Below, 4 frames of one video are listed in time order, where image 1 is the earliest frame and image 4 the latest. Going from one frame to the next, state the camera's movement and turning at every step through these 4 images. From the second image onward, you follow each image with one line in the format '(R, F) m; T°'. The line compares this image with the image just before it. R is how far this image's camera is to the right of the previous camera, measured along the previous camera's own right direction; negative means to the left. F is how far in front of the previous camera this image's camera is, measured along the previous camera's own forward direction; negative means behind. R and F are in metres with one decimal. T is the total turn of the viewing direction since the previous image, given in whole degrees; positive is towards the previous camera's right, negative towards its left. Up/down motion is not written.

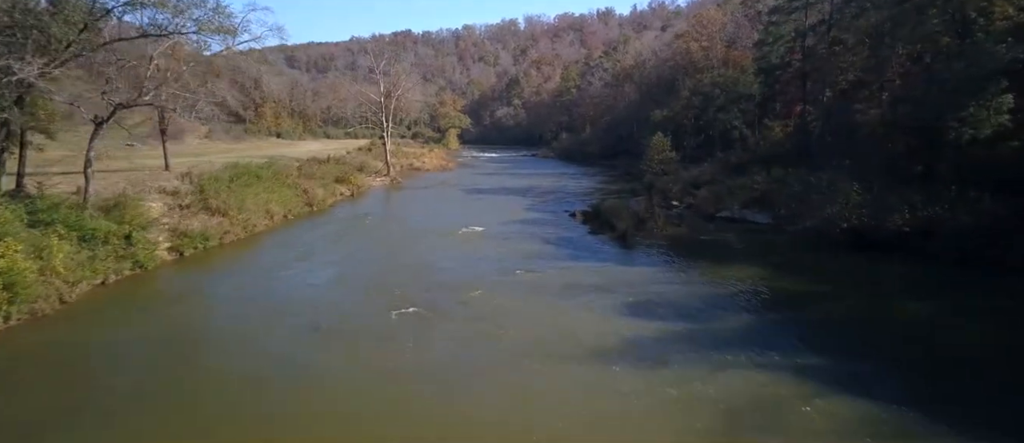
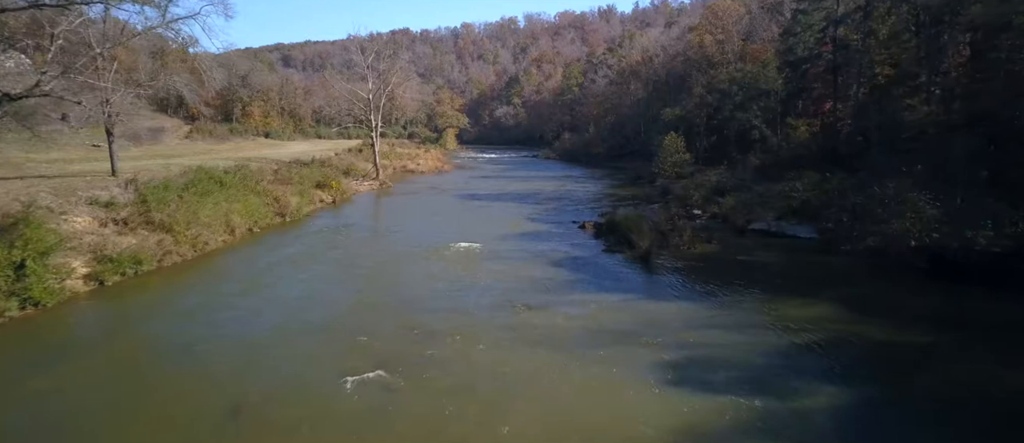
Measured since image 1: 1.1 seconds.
(0.0, +3.0) m; 0°
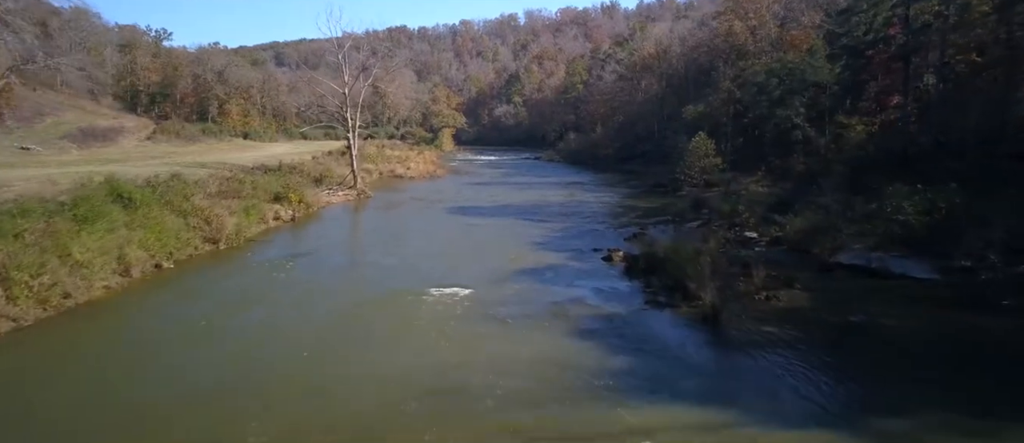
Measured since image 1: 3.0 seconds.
(-0.1, +5.1) m; 0°
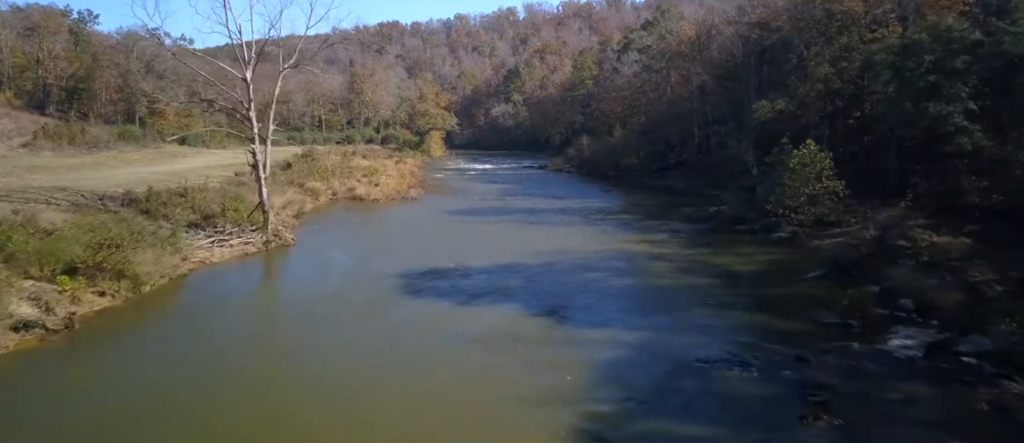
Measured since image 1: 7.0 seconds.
(-0.1, +11.1) m; 0°
